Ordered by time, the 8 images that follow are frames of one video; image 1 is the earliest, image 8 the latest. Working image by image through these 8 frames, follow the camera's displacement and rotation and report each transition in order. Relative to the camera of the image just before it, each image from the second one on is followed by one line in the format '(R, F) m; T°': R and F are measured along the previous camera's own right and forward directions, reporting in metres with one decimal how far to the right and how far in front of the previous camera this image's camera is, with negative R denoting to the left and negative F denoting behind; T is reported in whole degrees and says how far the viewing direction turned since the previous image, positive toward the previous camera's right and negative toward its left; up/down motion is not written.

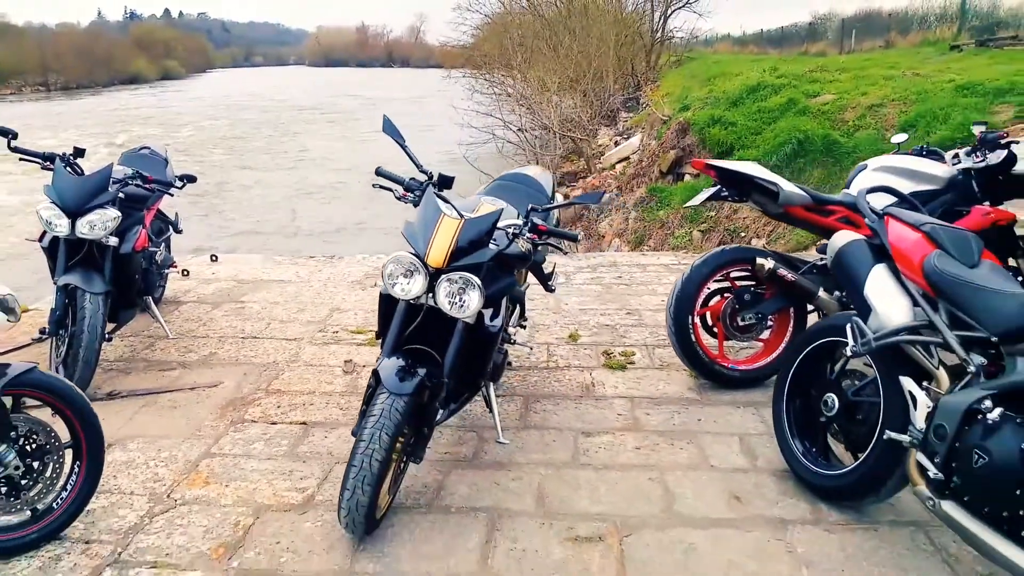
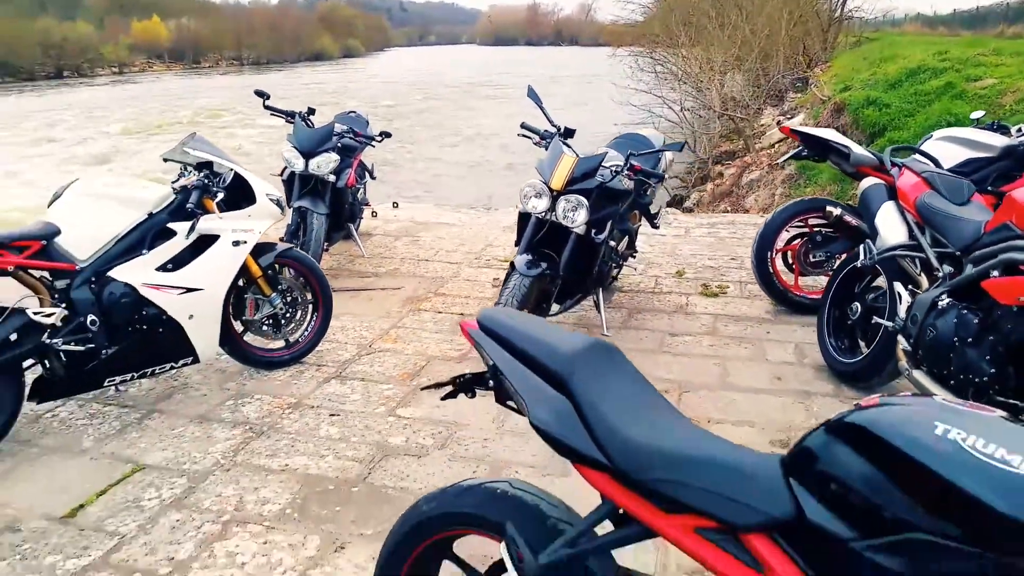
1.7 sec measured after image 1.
(+0.3, -1.2) m; -10°
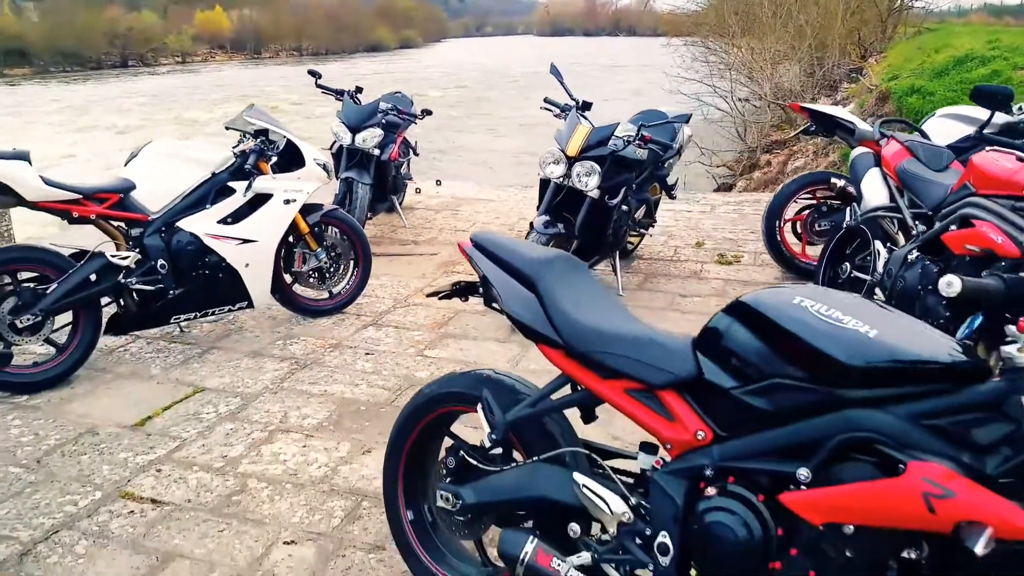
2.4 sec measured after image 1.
(+0.2, -0.4) m; -3°
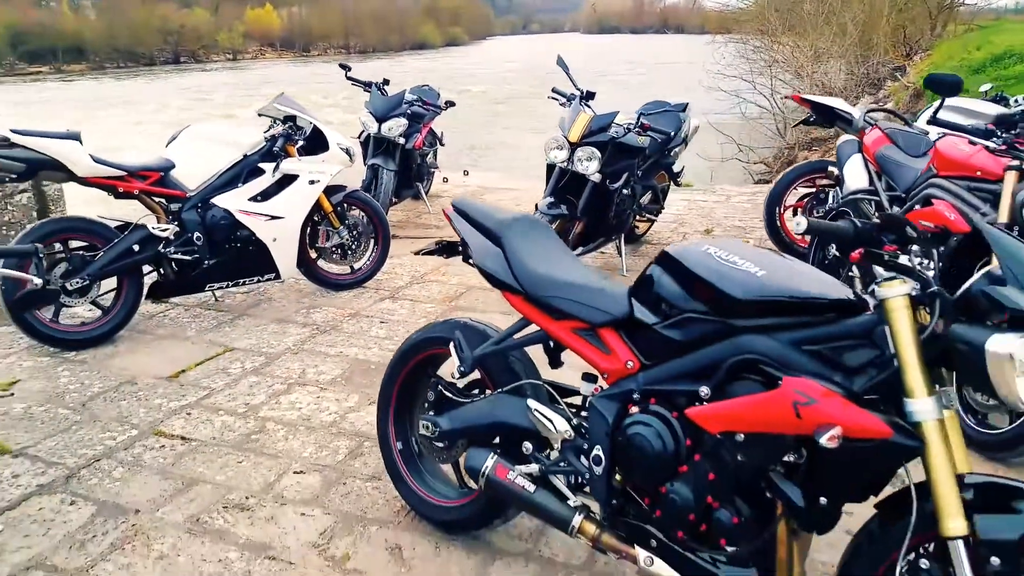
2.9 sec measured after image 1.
(+0.2, -0.3) m; -3°
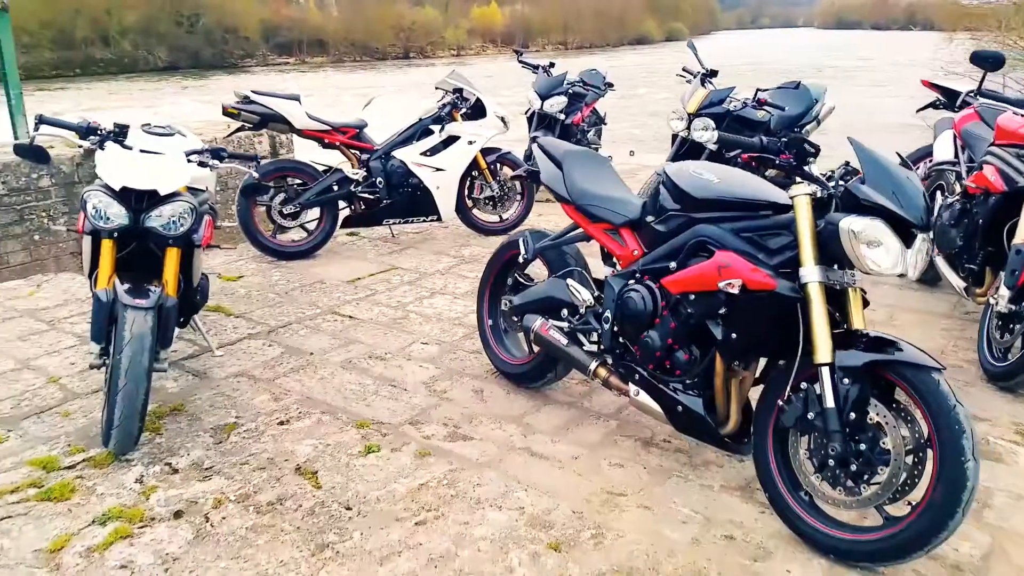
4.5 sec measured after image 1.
(+0.6, -0.8) m; -13°
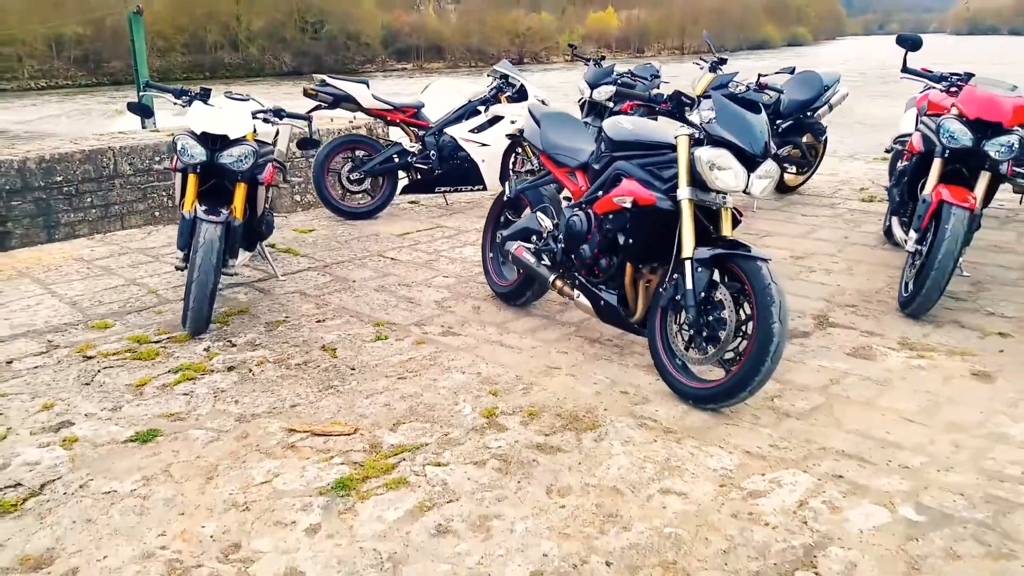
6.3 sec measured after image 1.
(+0.6, -0.8) m; -7°
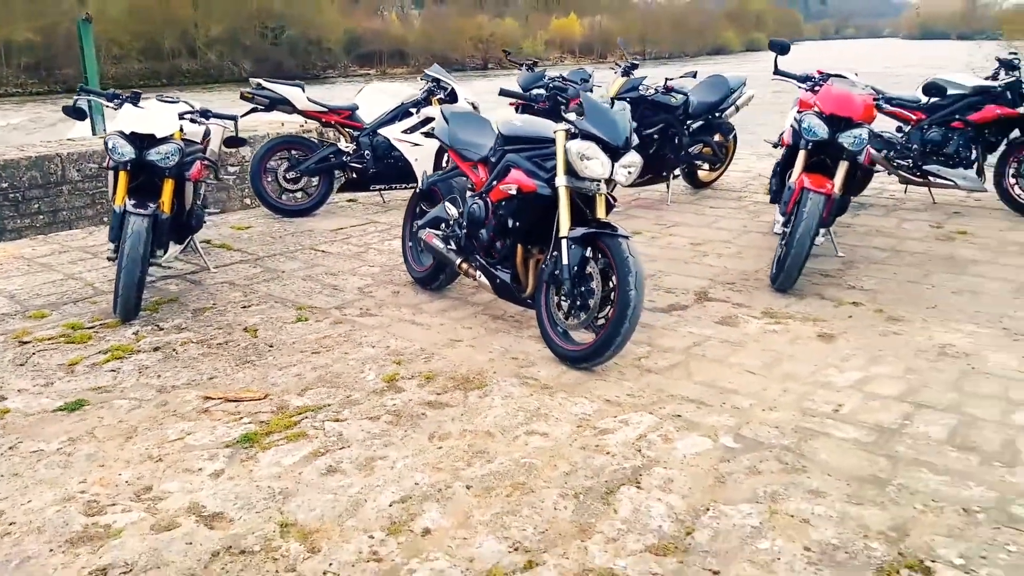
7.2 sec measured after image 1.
(+0.3, -0.4) m; +2°
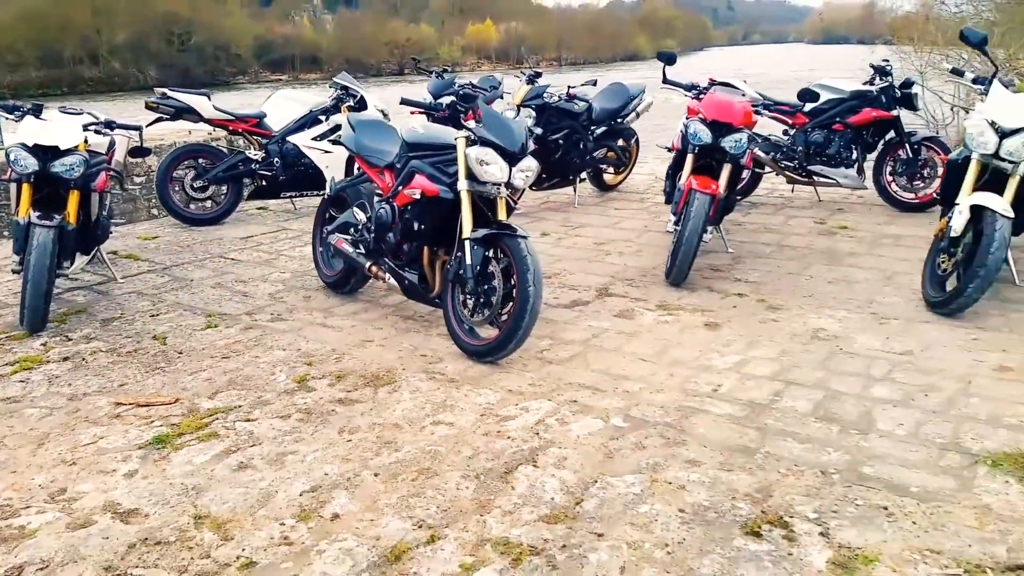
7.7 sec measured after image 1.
(+0.1, -0.2) m; +5°
